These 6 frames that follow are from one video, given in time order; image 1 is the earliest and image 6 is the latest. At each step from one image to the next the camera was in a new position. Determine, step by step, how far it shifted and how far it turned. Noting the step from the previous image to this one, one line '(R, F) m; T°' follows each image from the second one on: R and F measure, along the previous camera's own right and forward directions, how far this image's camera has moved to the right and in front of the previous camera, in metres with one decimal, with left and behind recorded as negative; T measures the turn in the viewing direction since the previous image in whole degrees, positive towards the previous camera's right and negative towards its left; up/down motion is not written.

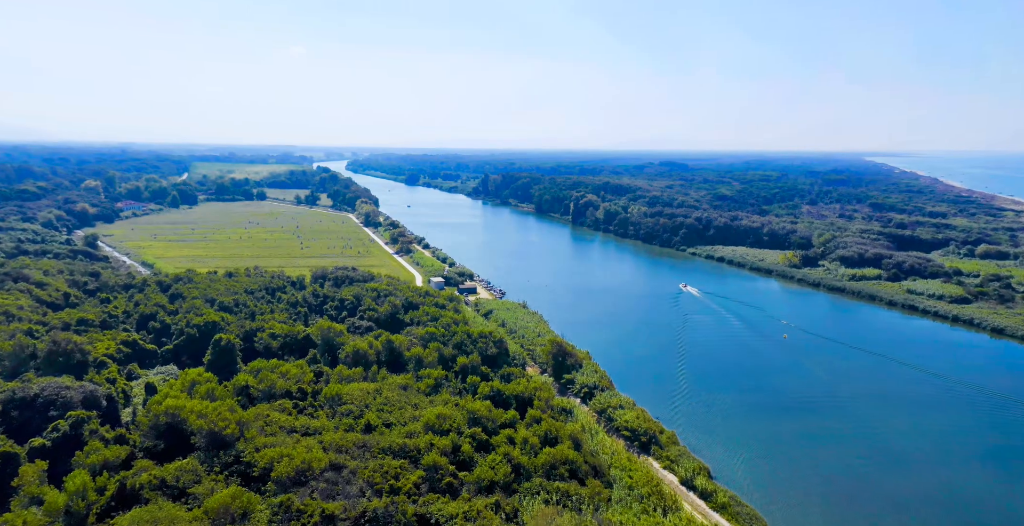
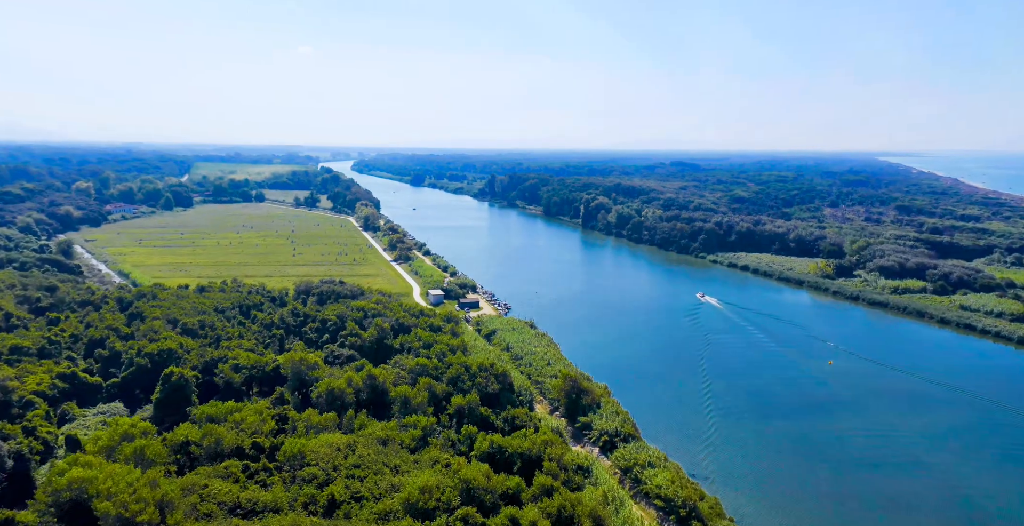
(+0.1, +4.7) m; -1°
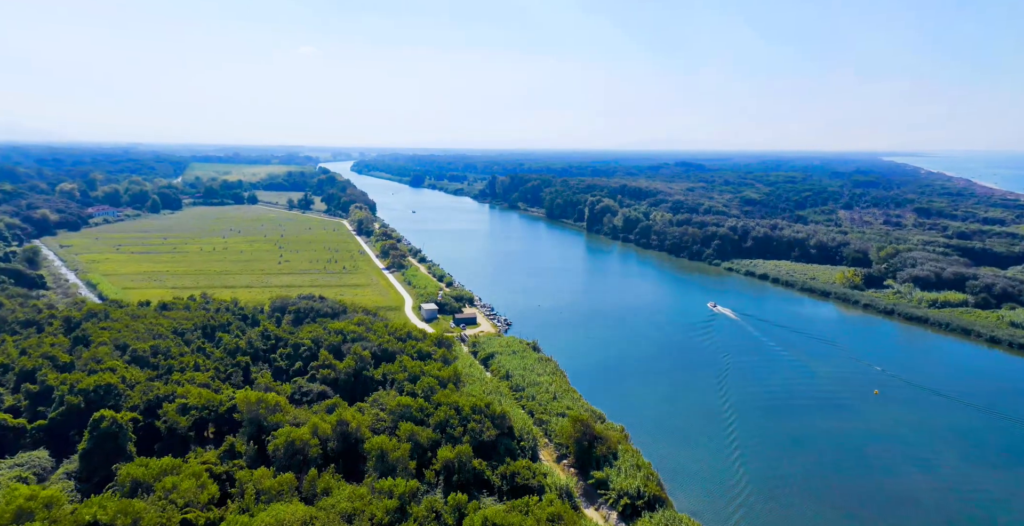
(+0.1, +4.1) m; 0°
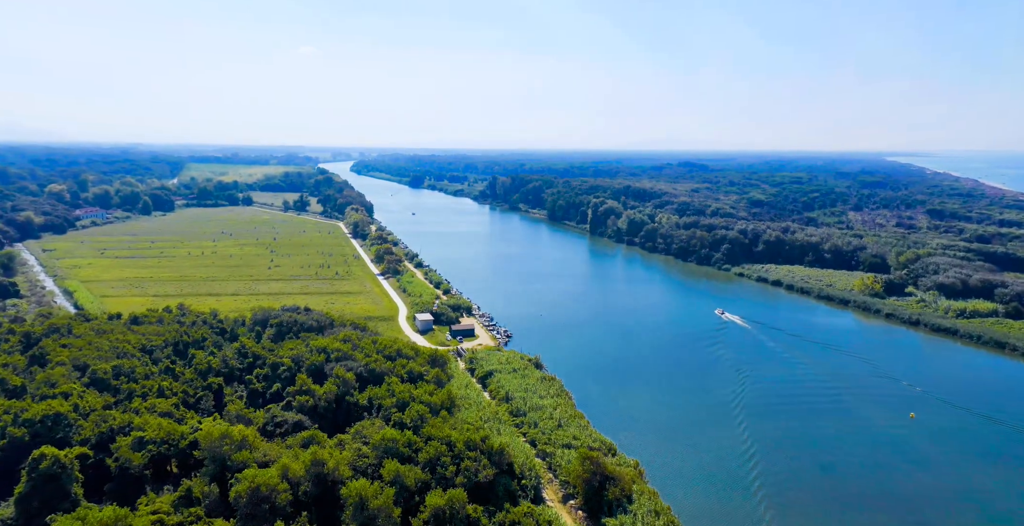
(0.0, +2.6) m; 0°
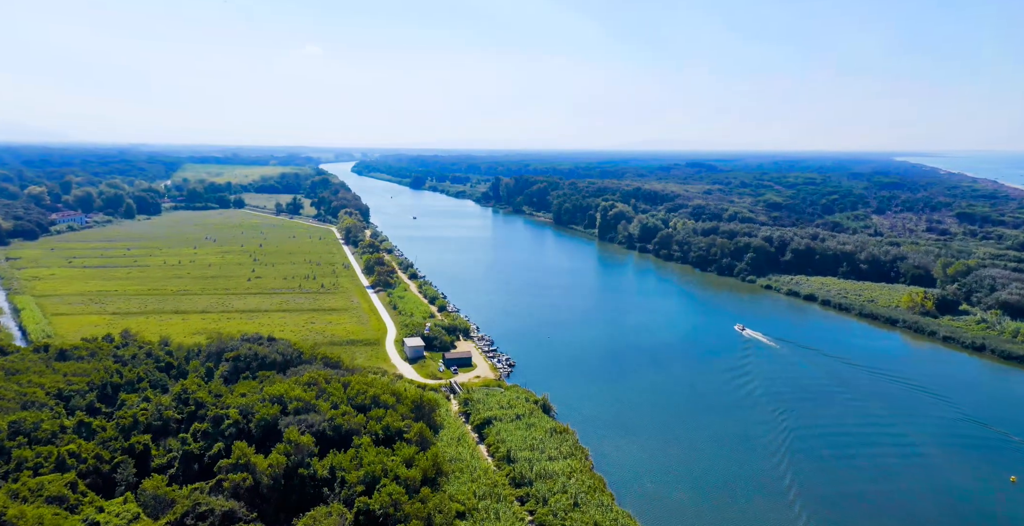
(0.0, +5.2) m; 0°
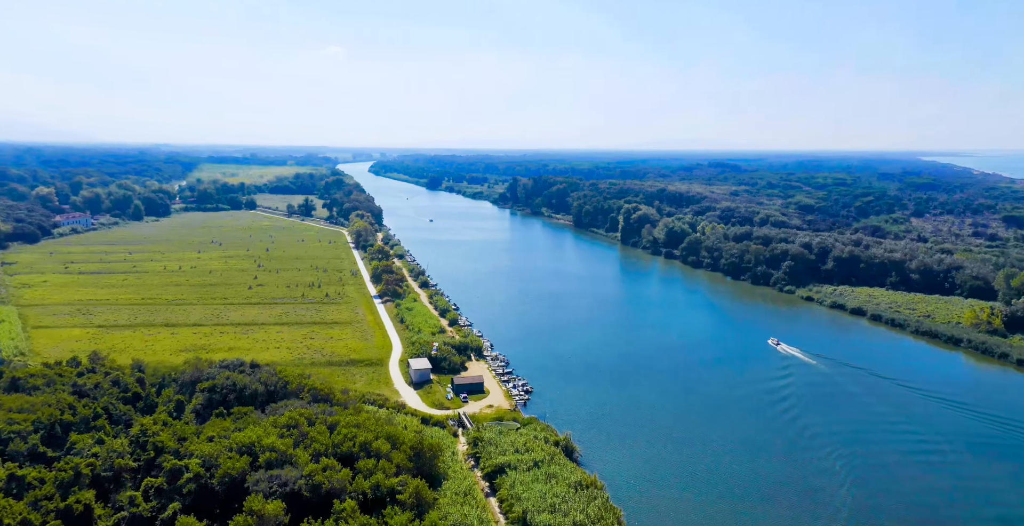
(0.0, +3.7) m; -2°
